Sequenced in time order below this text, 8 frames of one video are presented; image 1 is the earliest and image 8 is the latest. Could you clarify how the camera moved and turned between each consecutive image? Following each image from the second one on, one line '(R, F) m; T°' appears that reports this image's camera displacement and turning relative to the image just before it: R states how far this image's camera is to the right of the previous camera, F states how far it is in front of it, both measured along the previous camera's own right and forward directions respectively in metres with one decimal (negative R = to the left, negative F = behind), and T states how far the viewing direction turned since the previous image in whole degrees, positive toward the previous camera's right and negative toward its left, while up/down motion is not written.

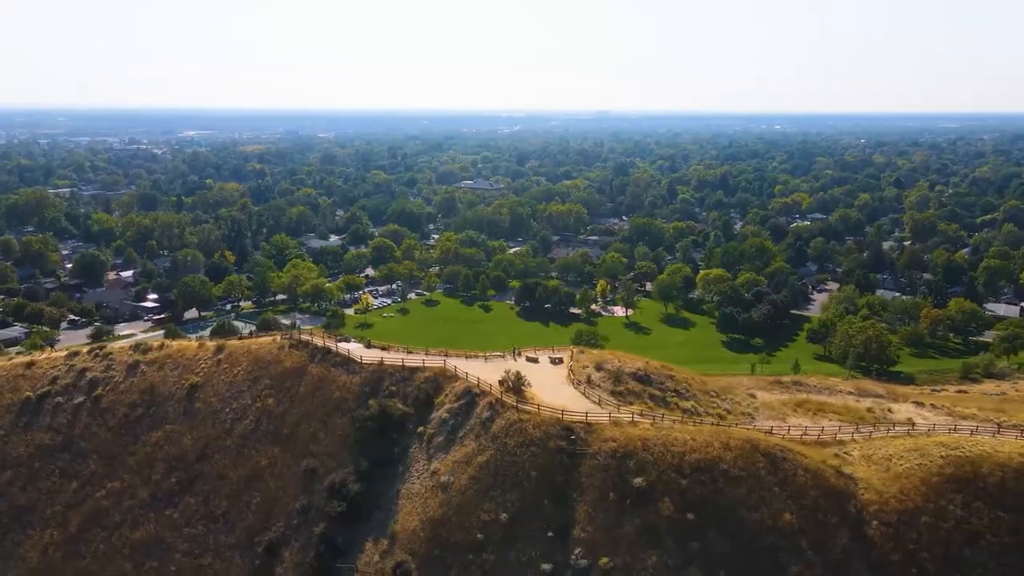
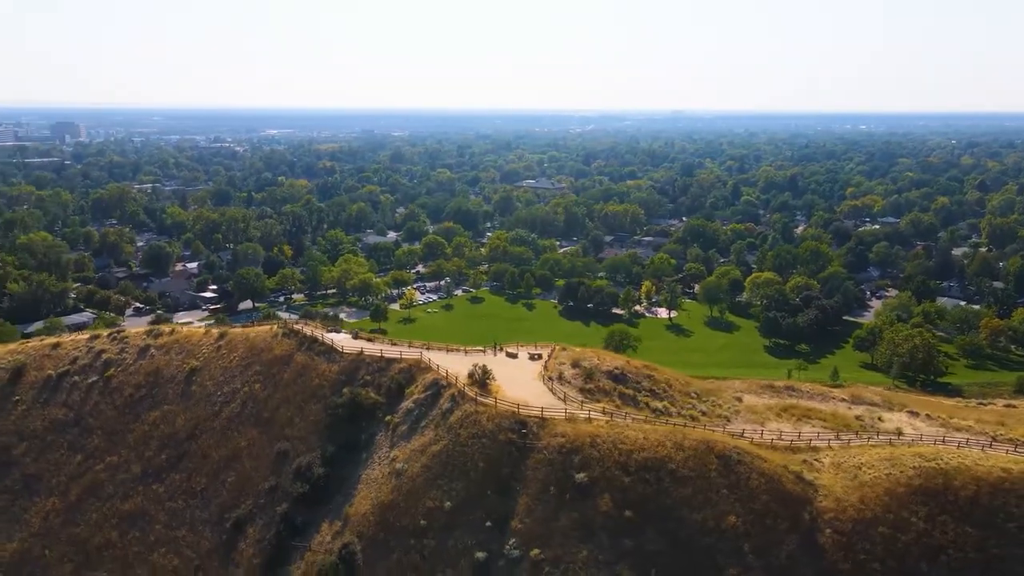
(+2.6, -0.2) m; -5°
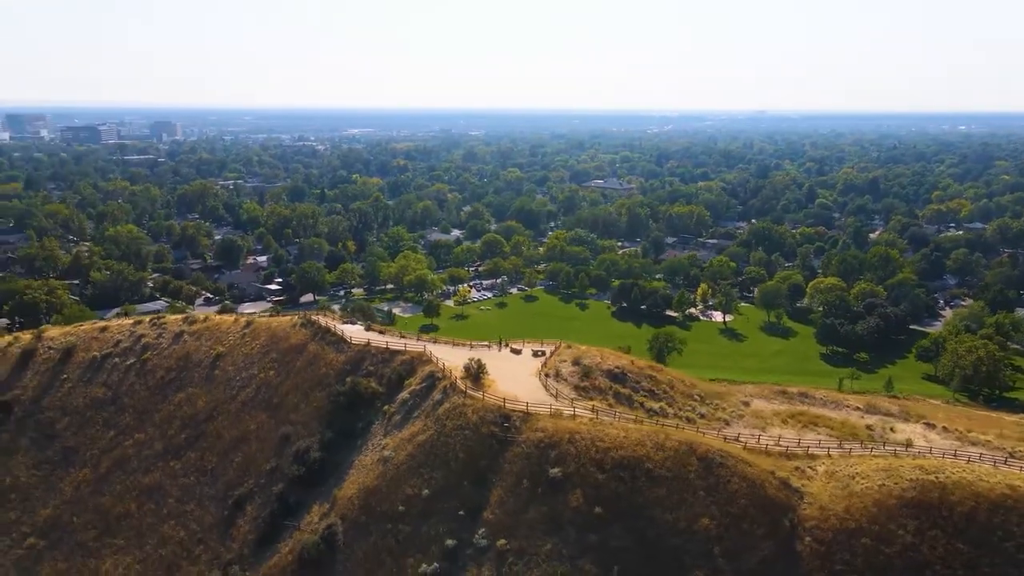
(+2.0, -0.2) m; -6°
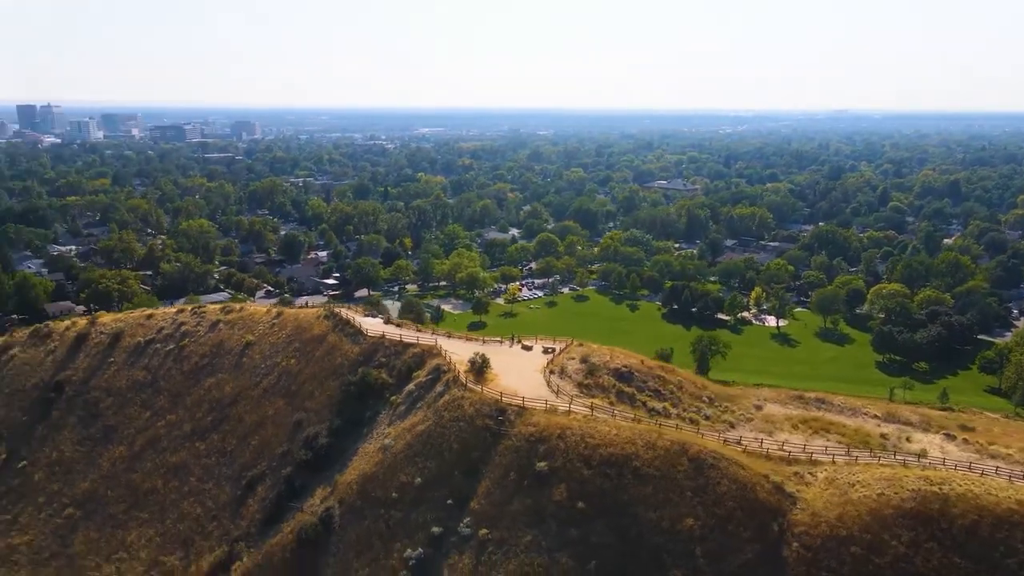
(+1.6, -0.2) m; -5°
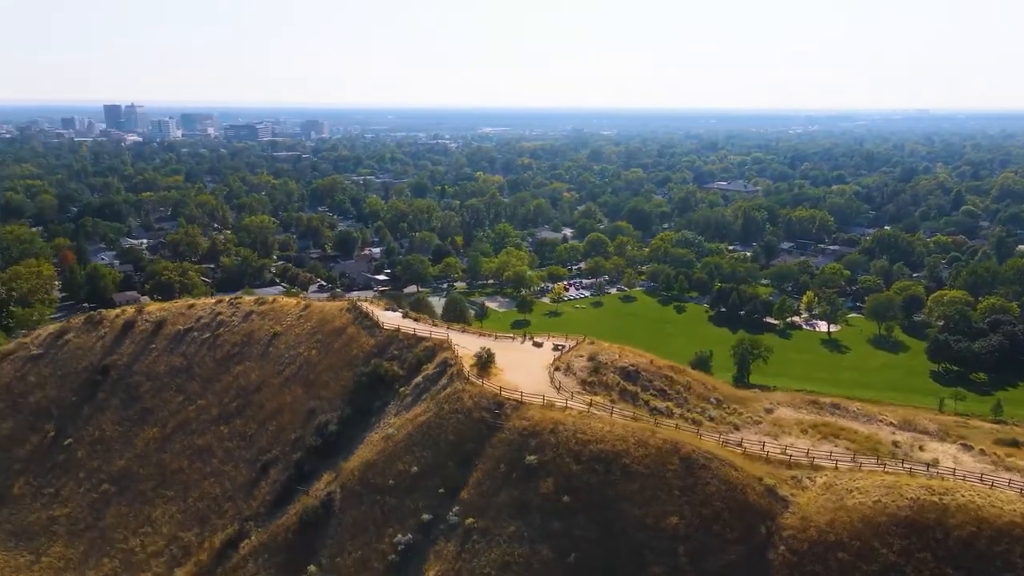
(+1.5, -0.3) m; -5°
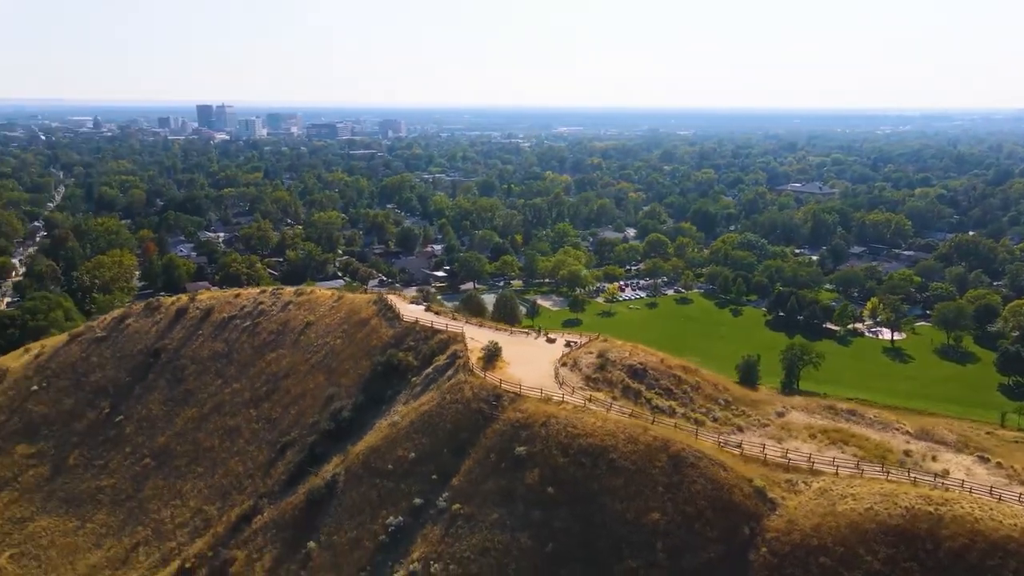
(+1.8, -0.3) m; -6°
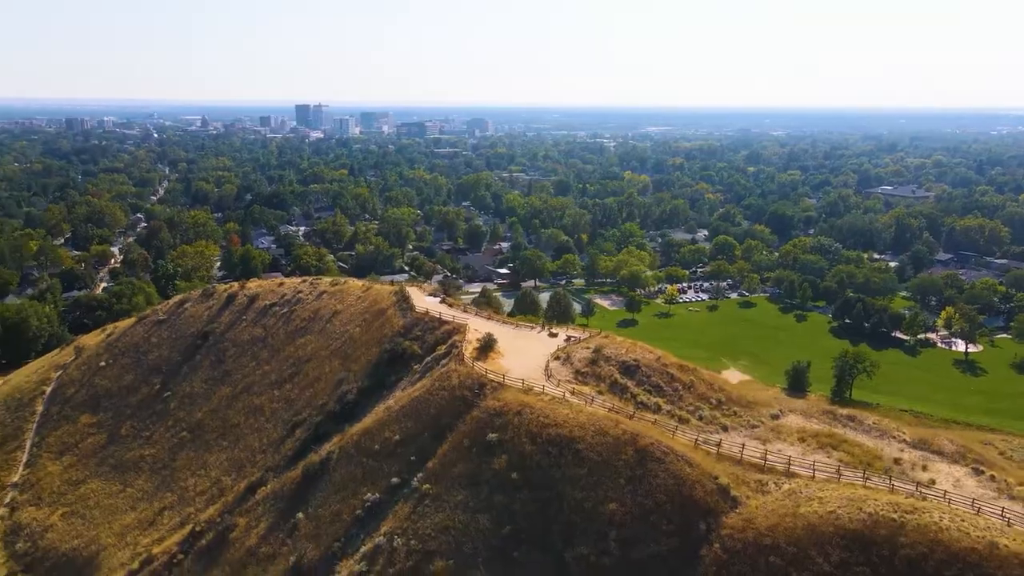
(+2.5, -0.5) m; -7°
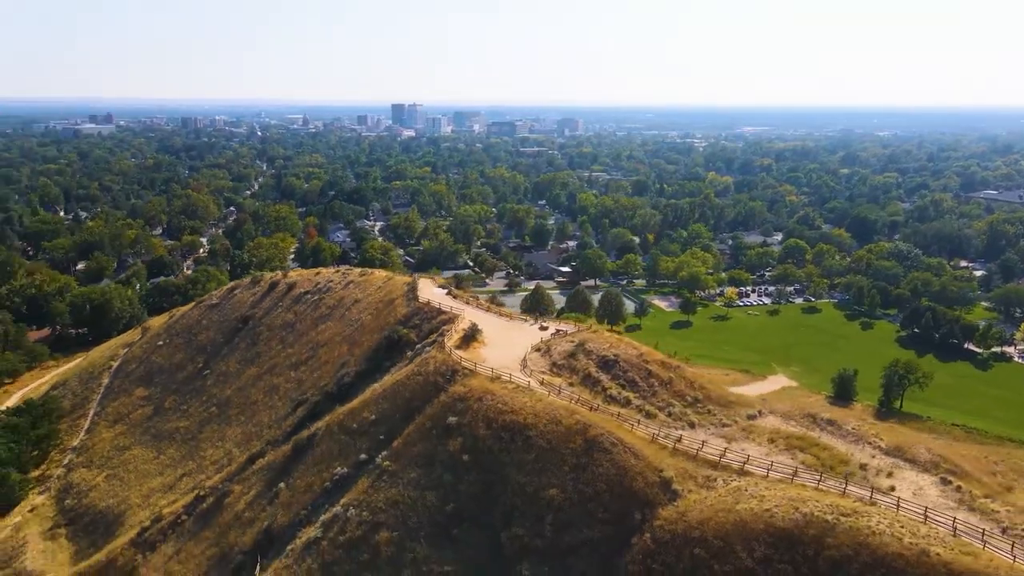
(+3.1, -0.6) m; -7°
